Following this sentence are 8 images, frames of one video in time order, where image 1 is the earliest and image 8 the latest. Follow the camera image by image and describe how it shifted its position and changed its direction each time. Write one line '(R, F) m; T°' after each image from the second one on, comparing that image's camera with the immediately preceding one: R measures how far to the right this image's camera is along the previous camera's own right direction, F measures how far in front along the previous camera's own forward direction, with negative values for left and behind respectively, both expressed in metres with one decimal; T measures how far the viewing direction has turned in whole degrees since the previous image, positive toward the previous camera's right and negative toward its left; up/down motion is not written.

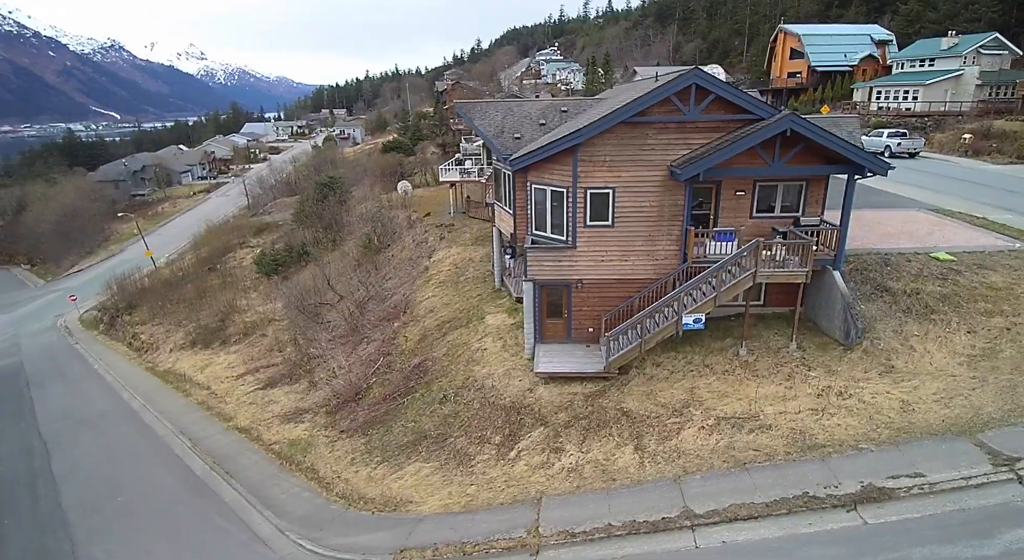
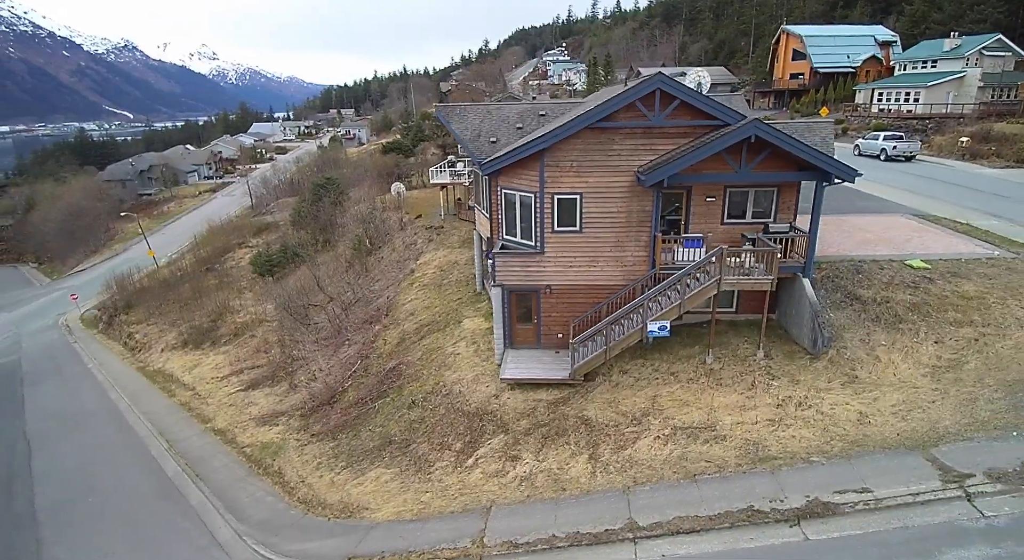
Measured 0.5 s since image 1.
(+1.1, +0.1) m; -1°
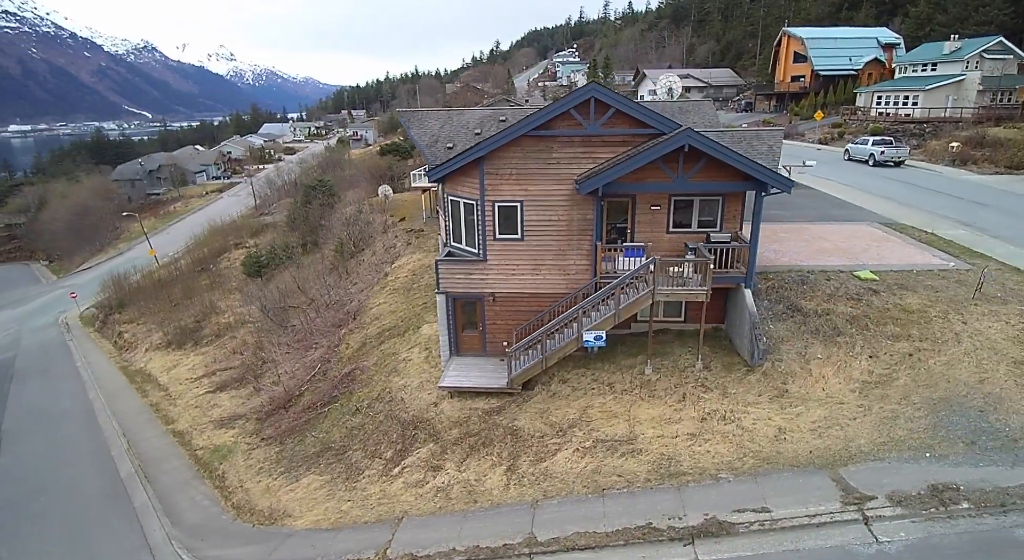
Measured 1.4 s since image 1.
(+1.9, +0.1) m; -1°
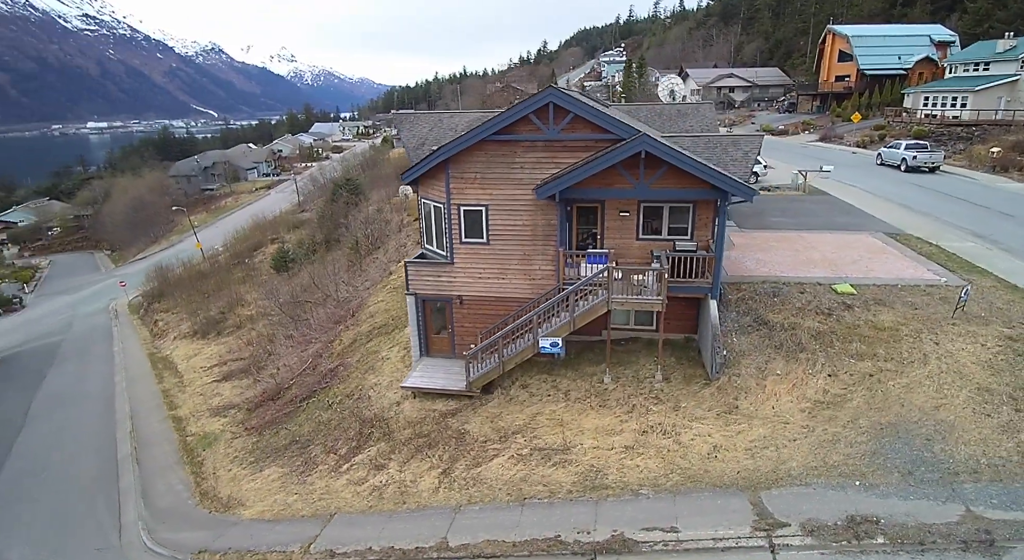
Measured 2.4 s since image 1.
(+2.1, +0.1) m; -5°
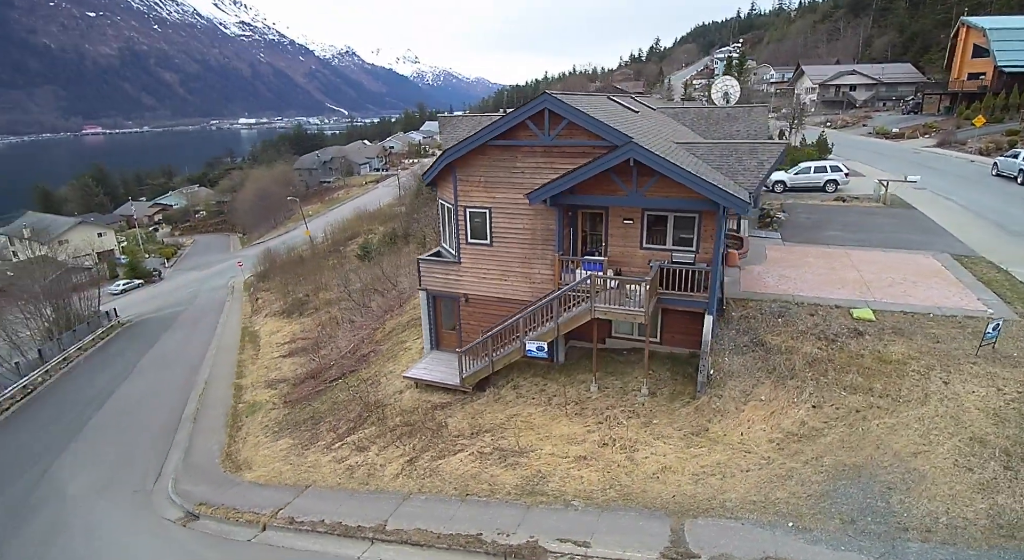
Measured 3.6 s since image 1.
(+2.7, 0.0) m; -11°
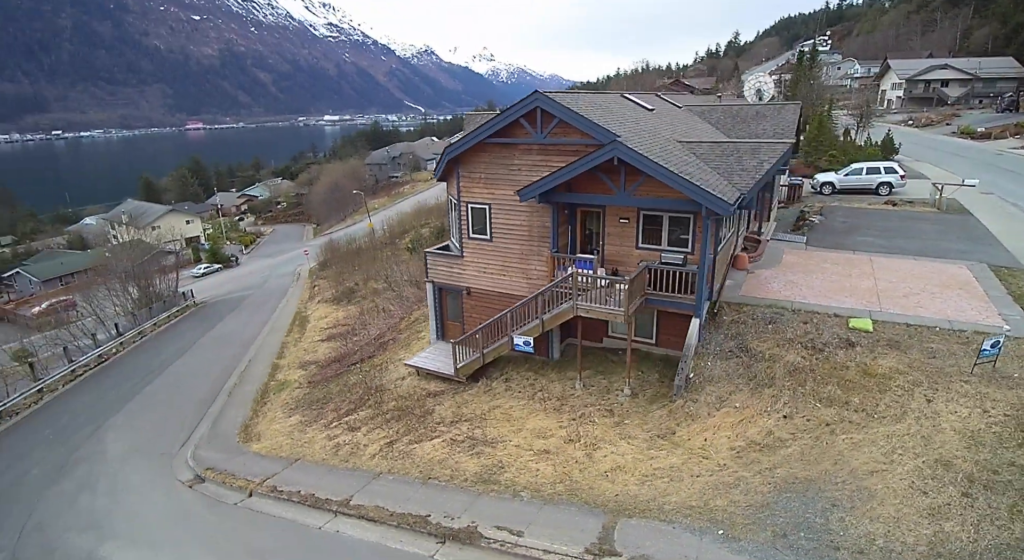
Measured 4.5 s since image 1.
(+1.9, -0.1) m; -7°
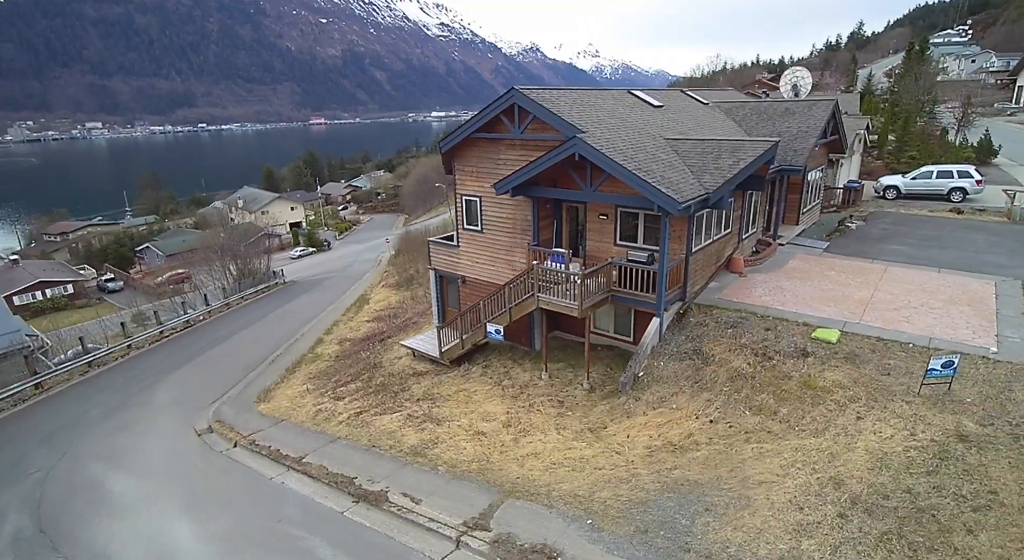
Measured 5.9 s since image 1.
(+3.0, -0.2) m; -10°
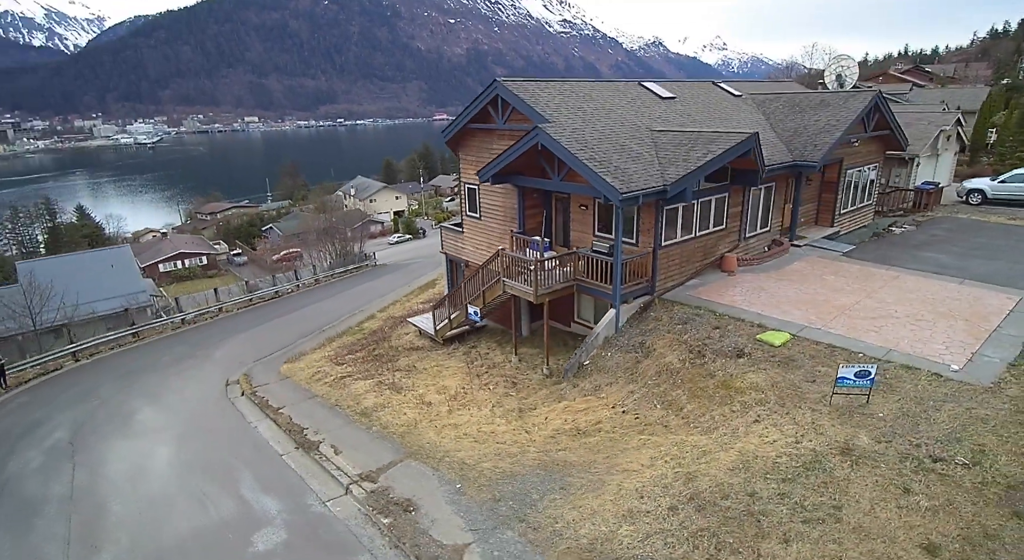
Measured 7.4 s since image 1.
(+3.3, -0.1) m; -11°
